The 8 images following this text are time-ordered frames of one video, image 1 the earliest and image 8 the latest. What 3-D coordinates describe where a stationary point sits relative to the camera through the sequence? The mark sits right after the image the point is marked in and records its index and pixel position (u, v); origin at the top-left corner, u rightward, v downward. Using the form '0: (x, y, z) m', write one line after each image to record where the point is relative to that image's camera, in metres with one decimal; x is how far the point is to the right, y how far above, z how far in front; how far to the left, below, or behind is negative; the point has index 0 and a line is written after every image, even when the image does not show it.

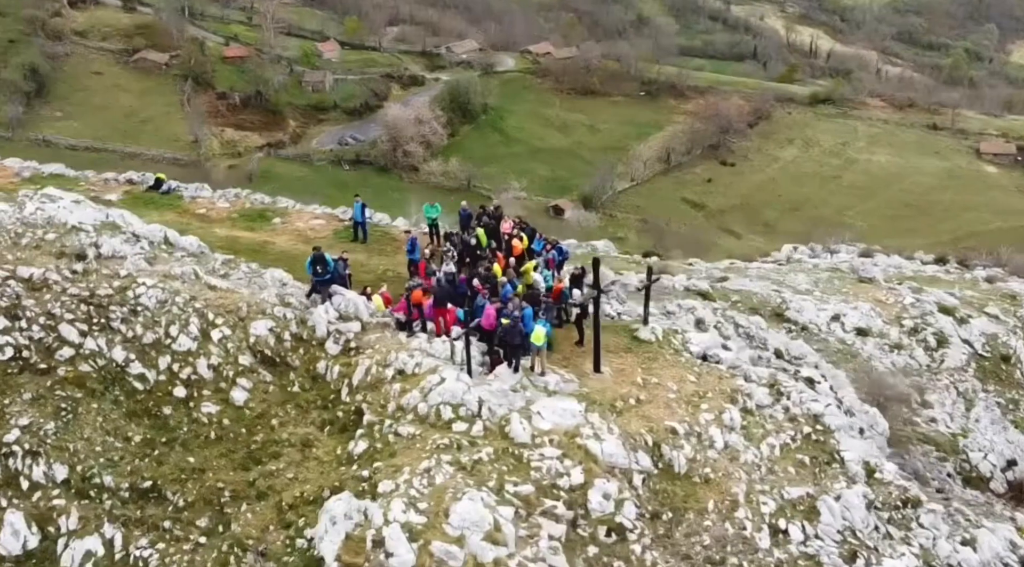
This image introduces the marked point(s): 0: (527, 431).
0: (+0.2, -3.0, +19.4) m
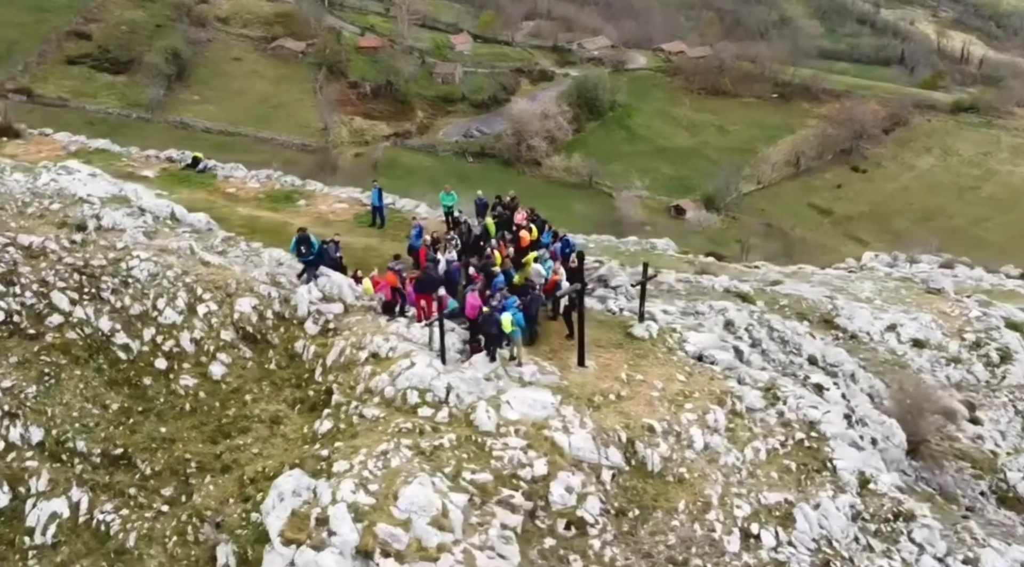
0: (-0.4, -2.7, +19.2) m
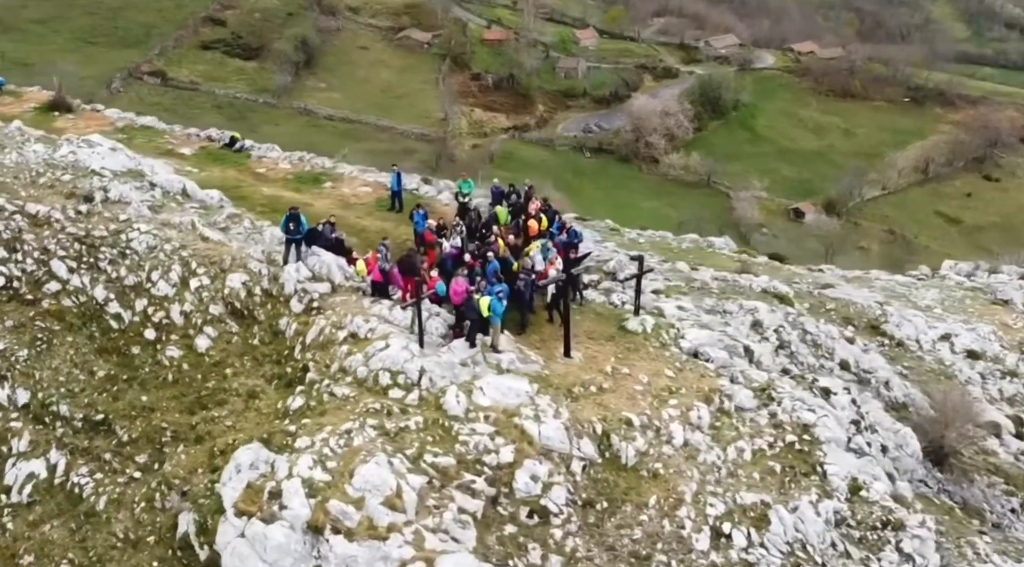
0: (-1.0, -2.4, +19.2) m
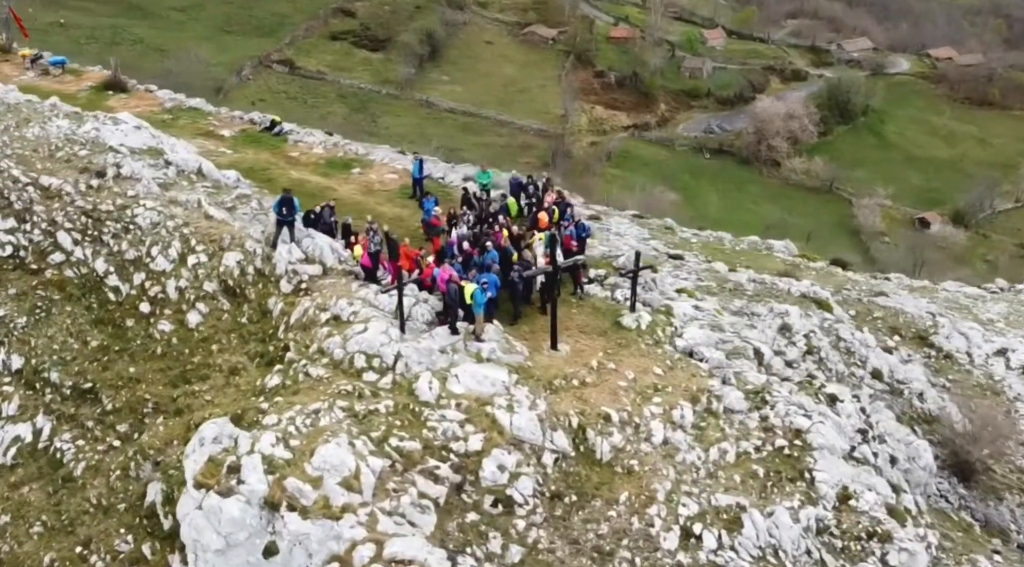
0: (-1.5, -2.1, +19.2) m
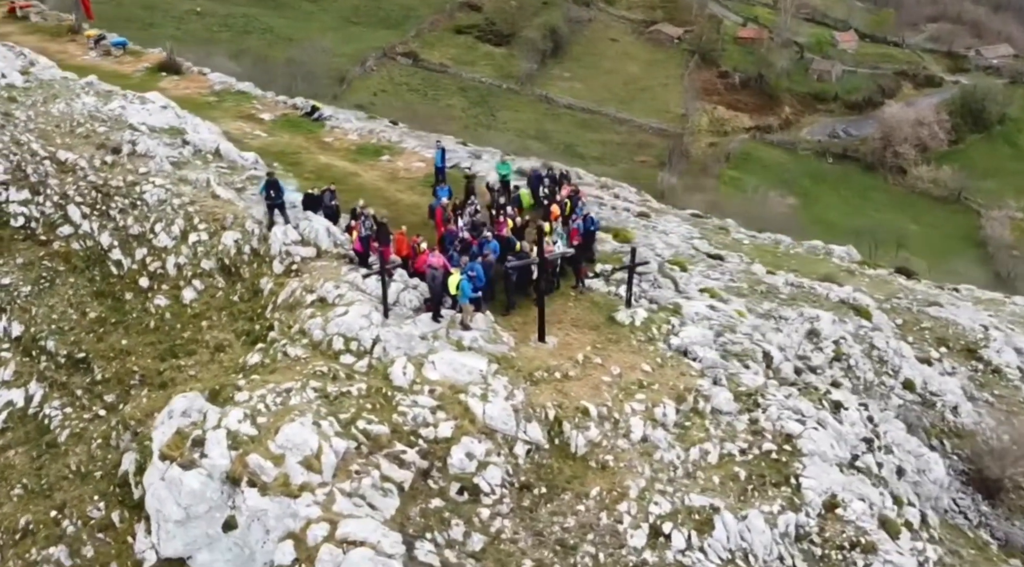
0: (-2.1, -1.8, +19.3) m
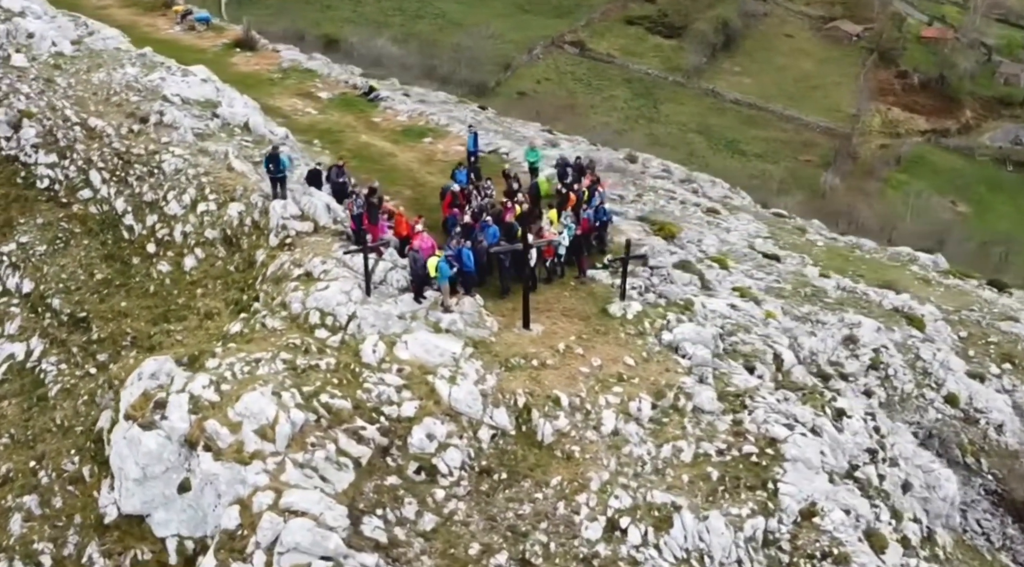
0: (-2.7, -1.4, +19.5) m
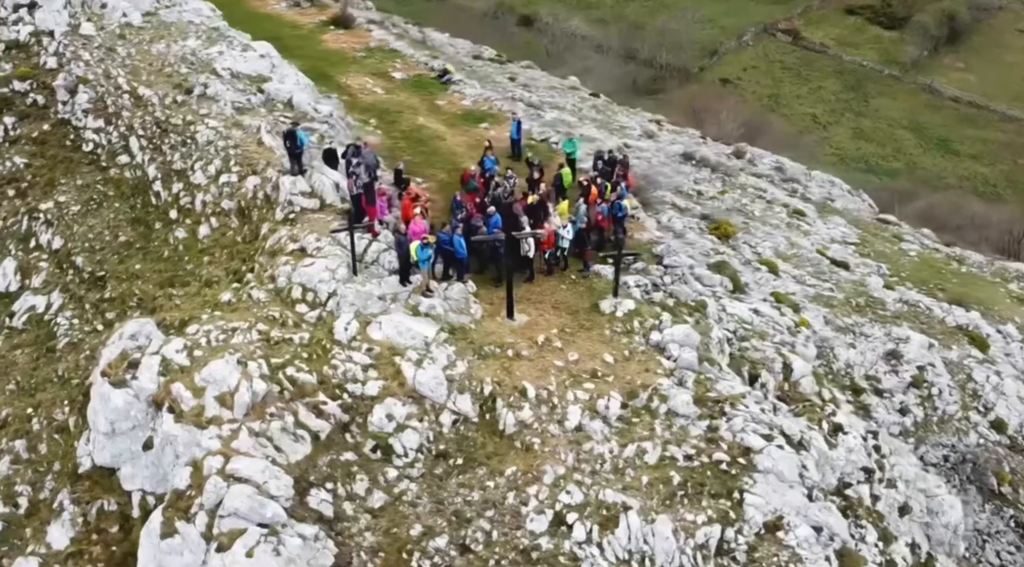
0: (-3.3, -1.0, +19.9) m
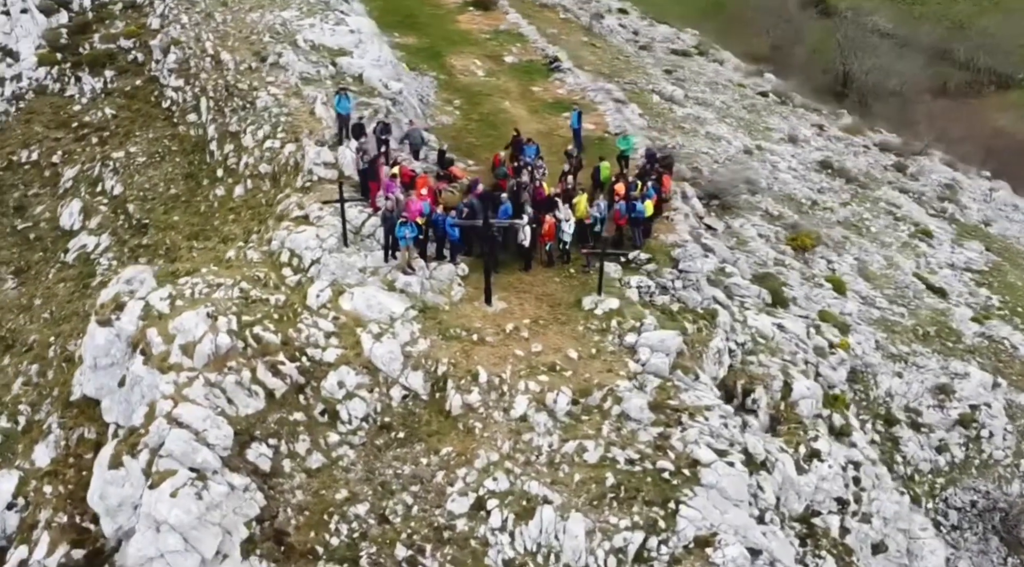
0: (-4.0, -0.4, +21.0) m
